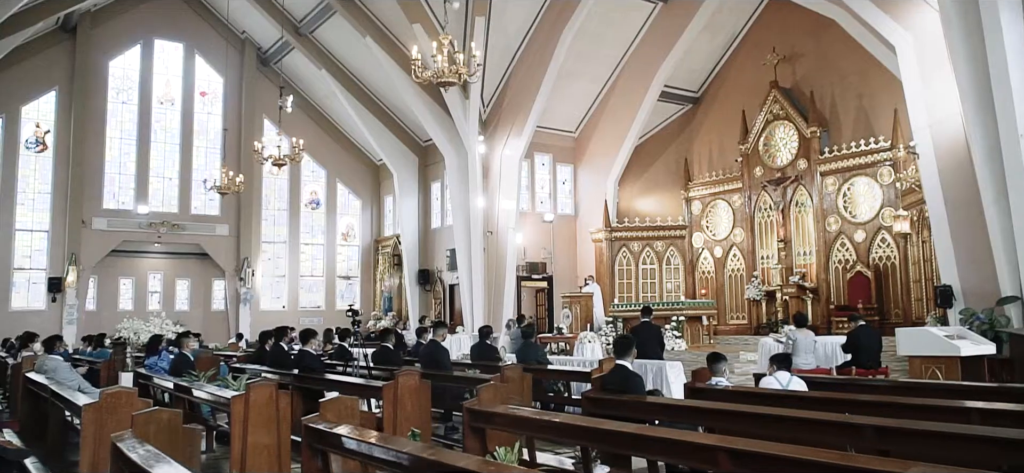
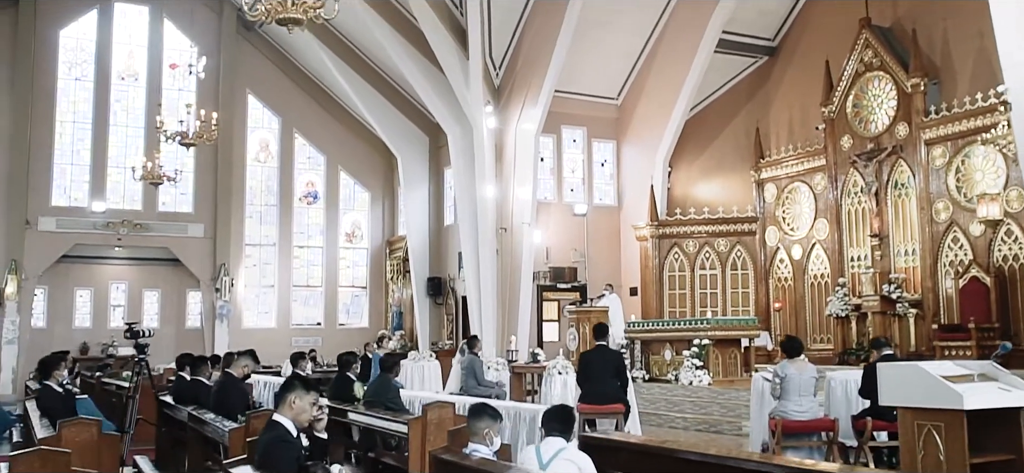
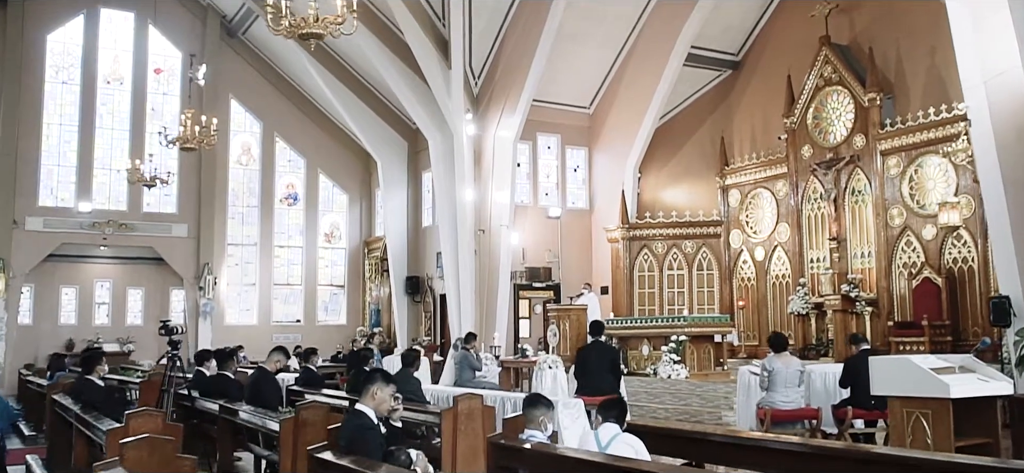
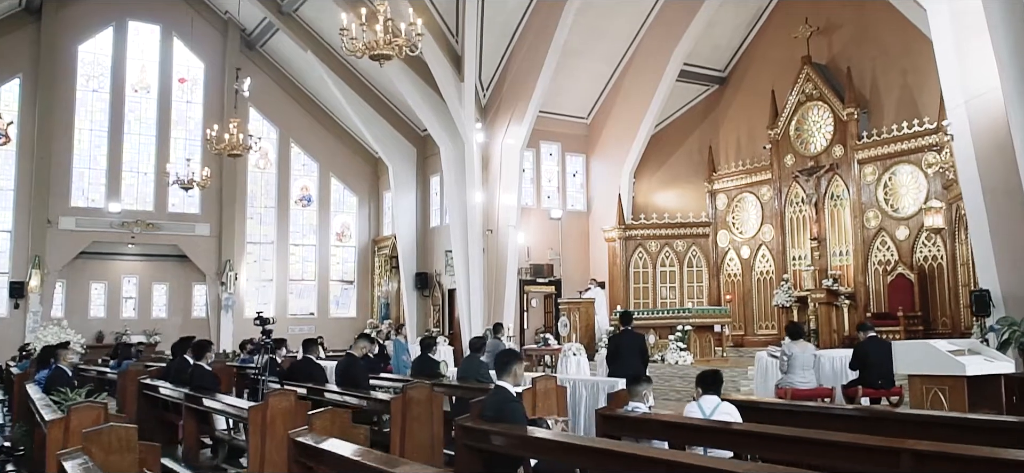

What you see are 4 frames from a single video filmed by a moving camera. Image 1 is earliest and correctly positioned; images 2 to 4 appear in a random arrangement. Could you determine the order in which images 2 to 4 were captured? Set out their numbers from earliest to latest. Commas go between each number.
4, 3, 2
